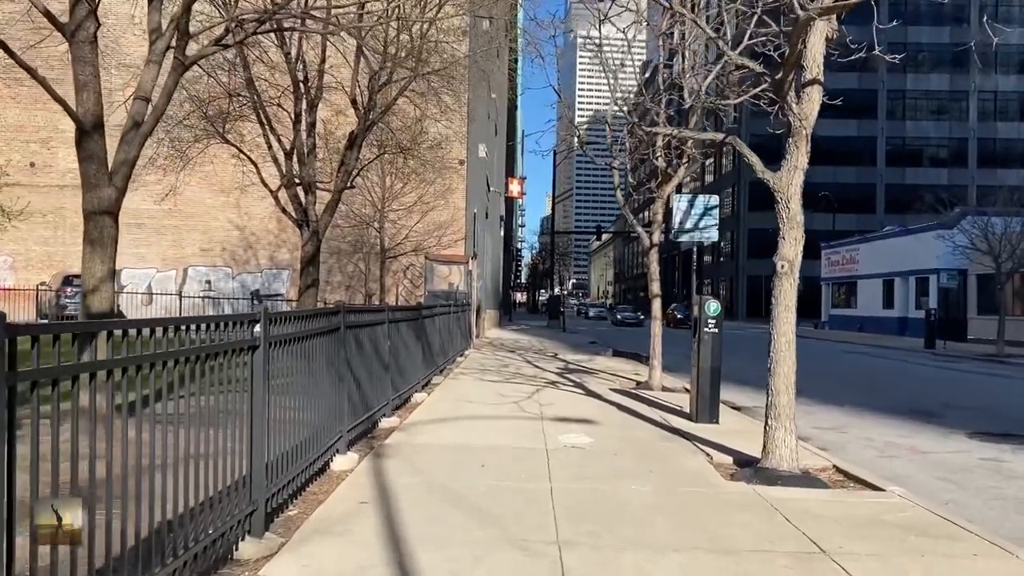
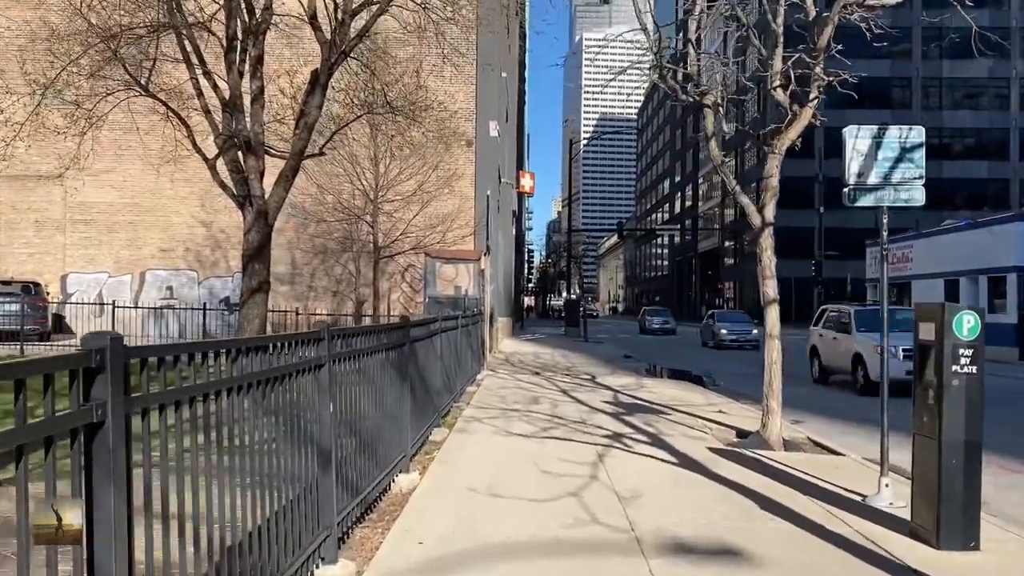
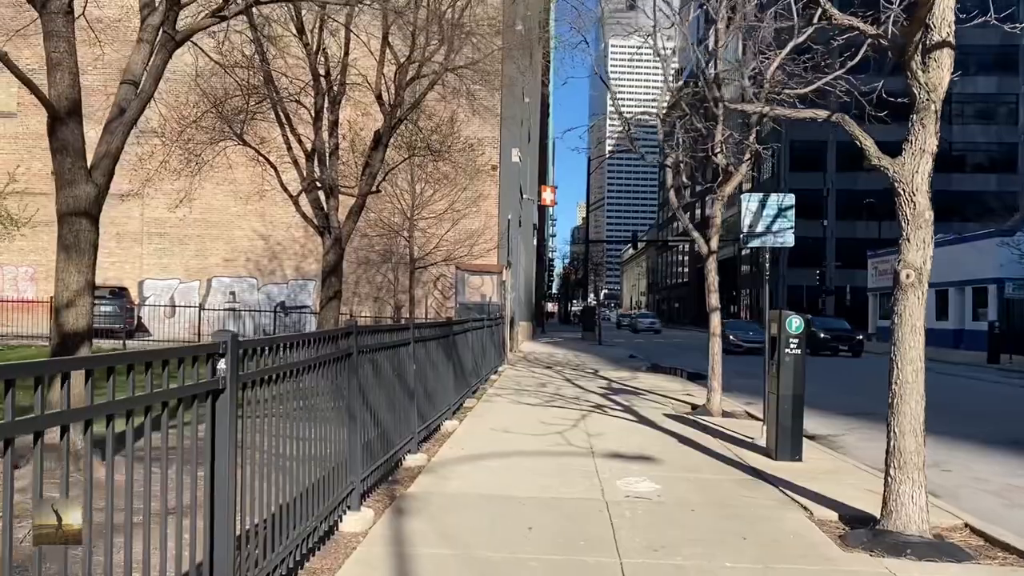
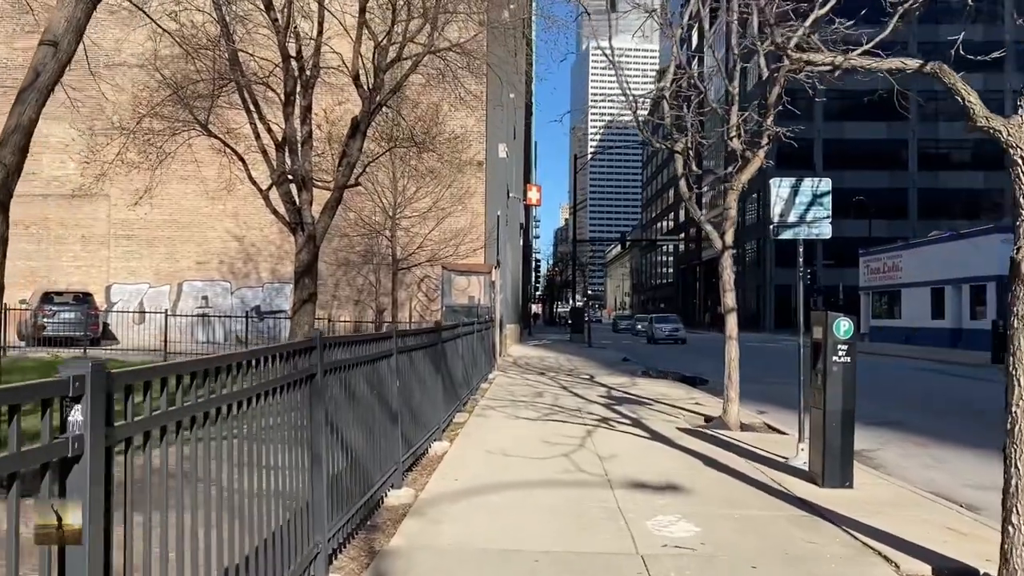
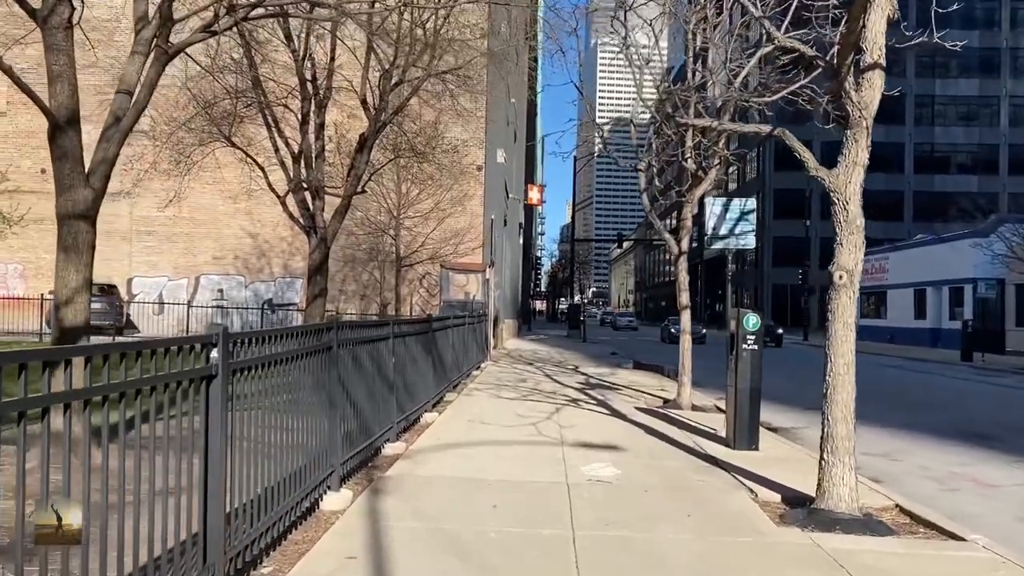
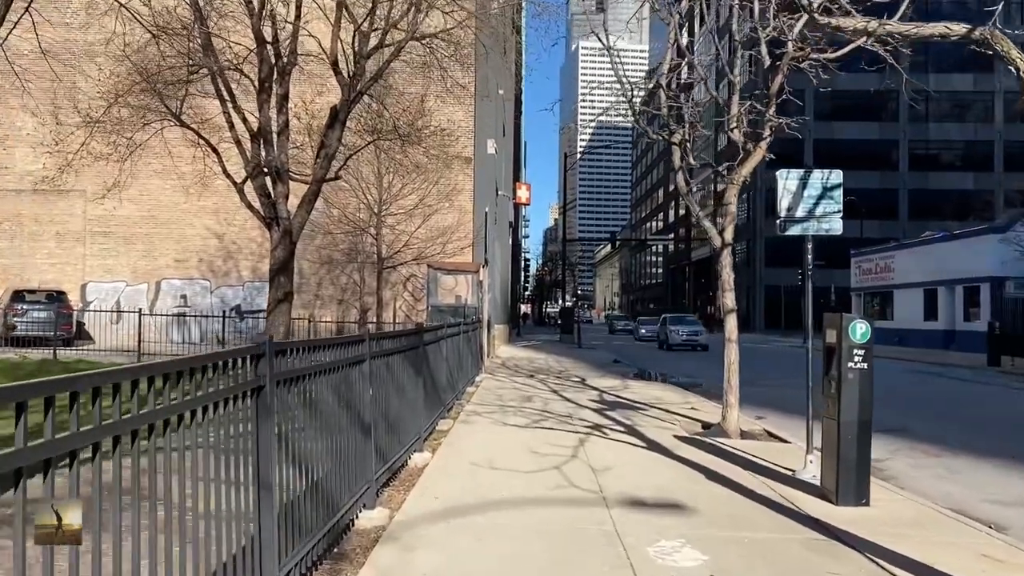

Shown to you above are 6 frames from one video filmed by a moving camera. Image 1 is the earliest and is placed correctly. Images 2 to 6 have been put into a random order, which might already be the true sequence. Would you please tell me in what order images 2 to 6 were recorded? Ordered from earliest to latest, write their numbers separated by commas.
5, 3, 4, 6, 2
